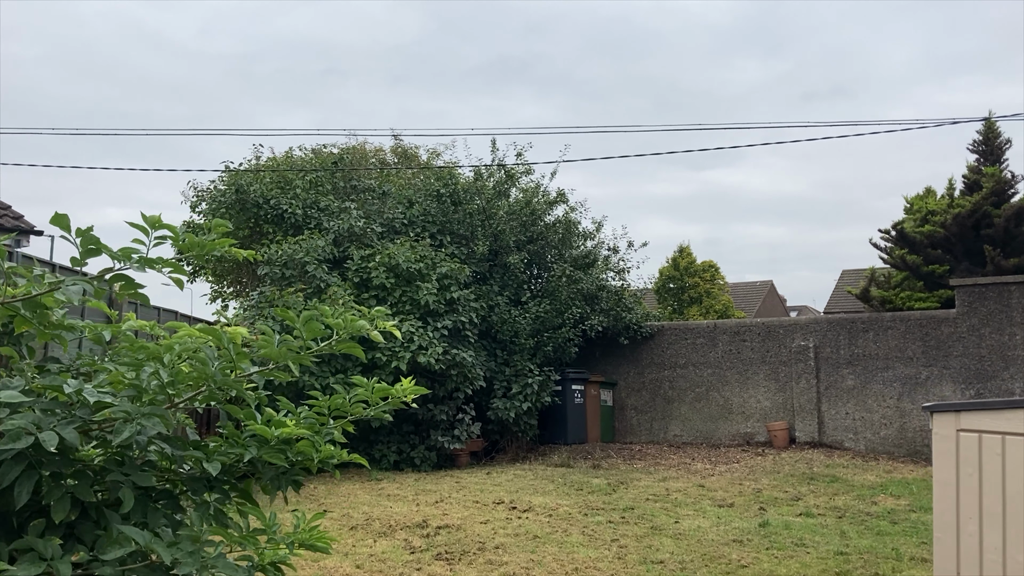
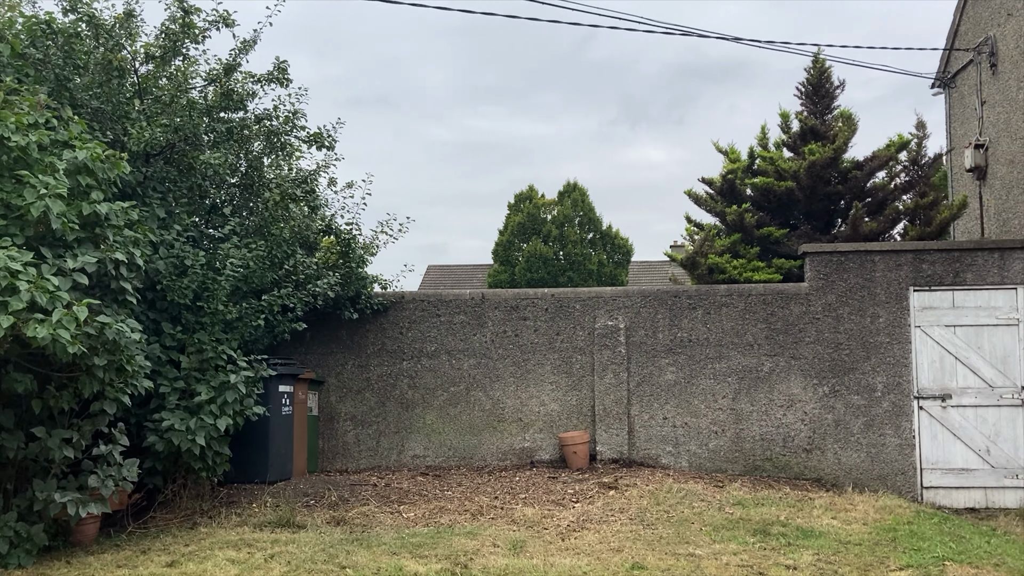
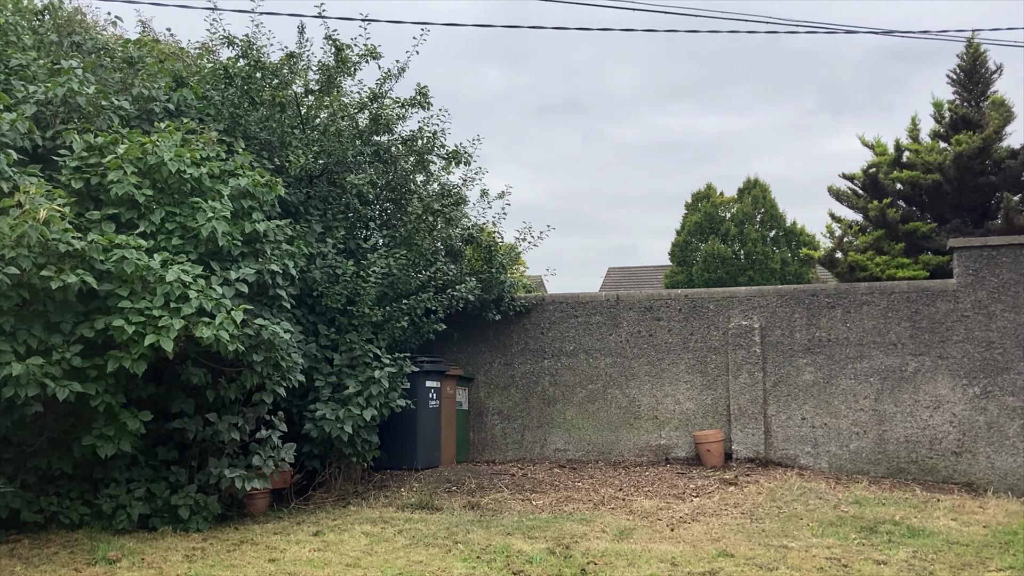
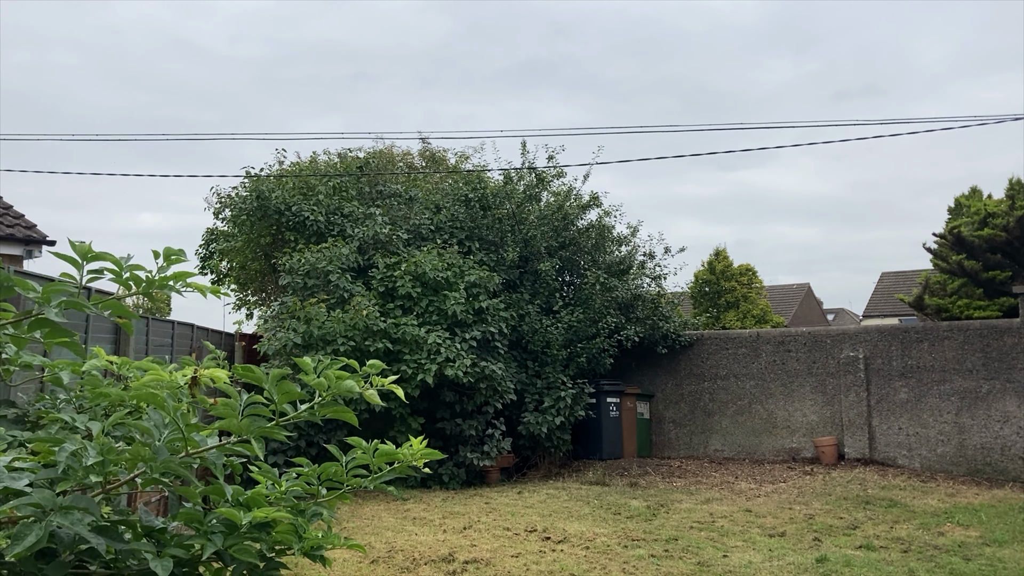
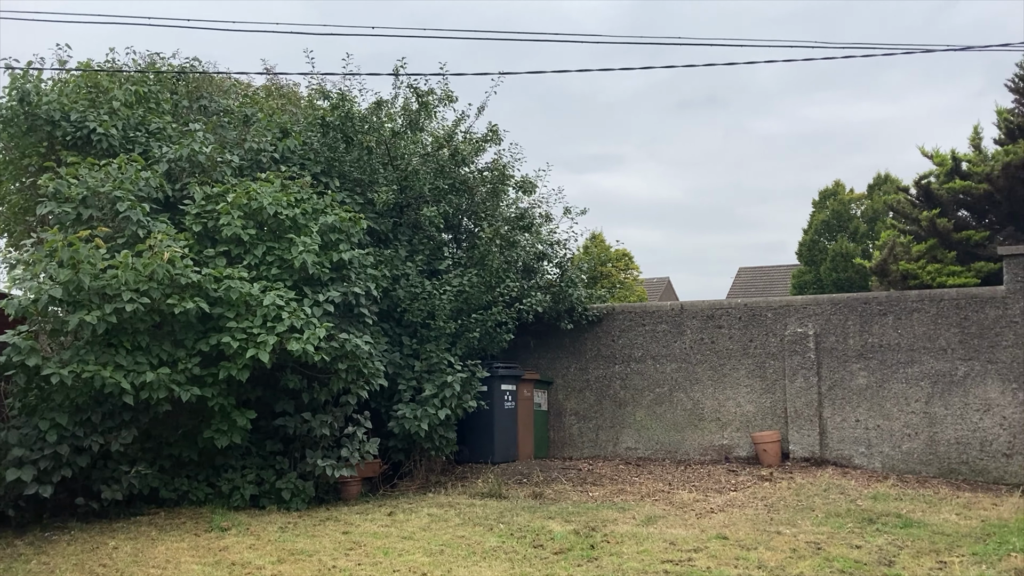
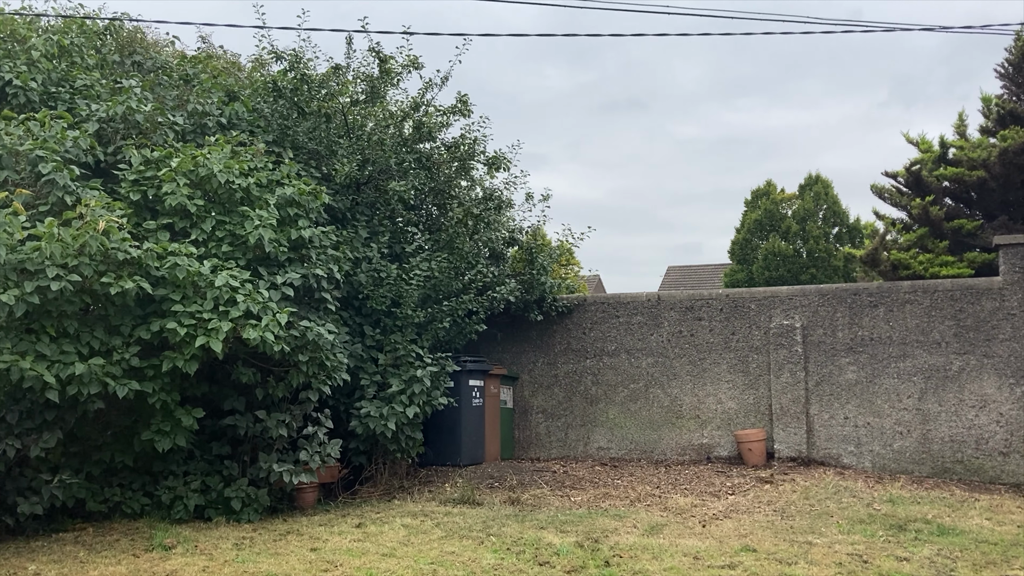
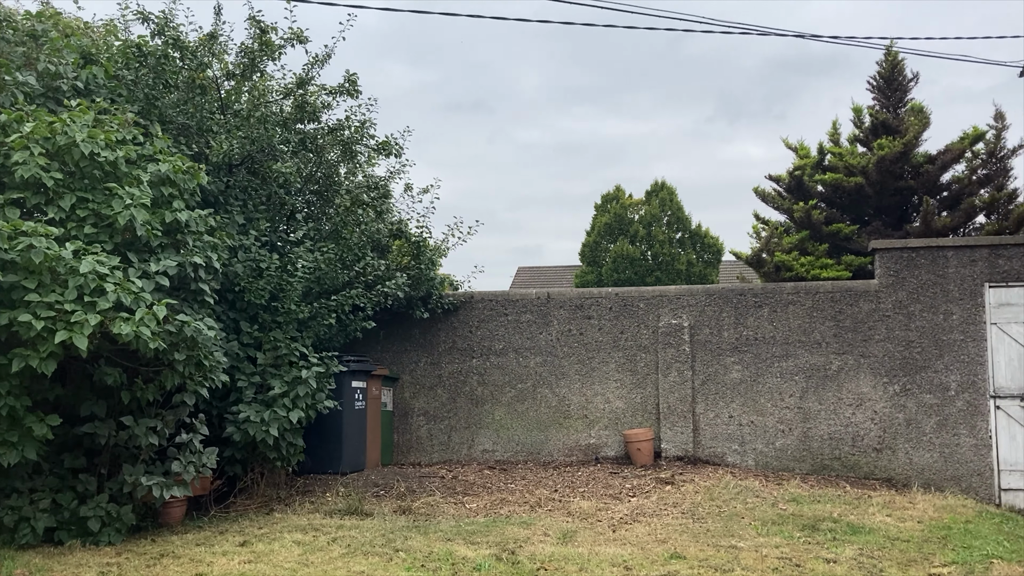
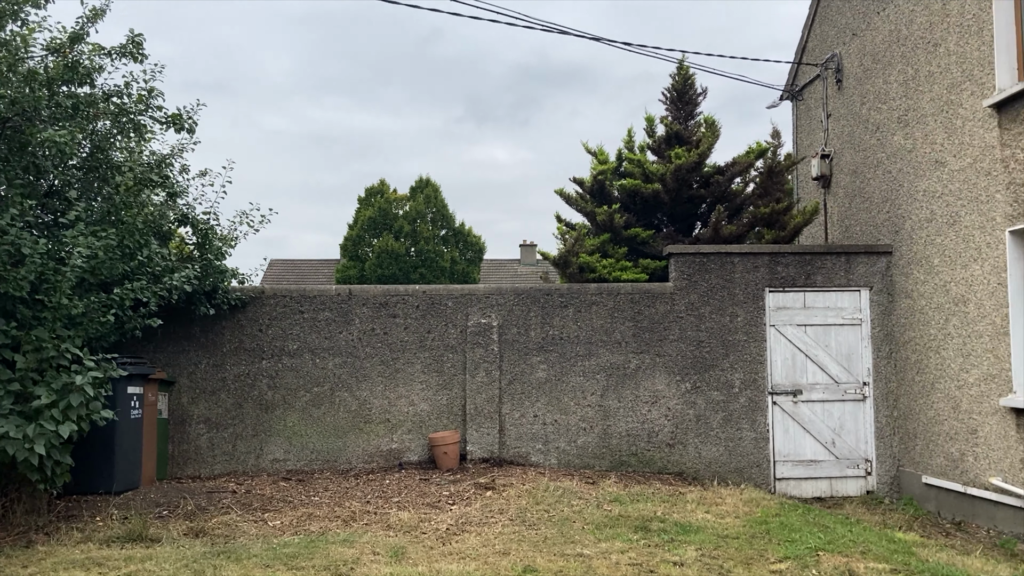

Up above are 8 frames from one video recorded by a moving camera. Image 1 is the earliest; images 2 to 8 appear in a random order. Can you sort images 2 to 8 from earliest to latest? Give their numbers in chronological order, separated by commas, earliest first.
4, 5, 6, 3, 7, 2, 8
